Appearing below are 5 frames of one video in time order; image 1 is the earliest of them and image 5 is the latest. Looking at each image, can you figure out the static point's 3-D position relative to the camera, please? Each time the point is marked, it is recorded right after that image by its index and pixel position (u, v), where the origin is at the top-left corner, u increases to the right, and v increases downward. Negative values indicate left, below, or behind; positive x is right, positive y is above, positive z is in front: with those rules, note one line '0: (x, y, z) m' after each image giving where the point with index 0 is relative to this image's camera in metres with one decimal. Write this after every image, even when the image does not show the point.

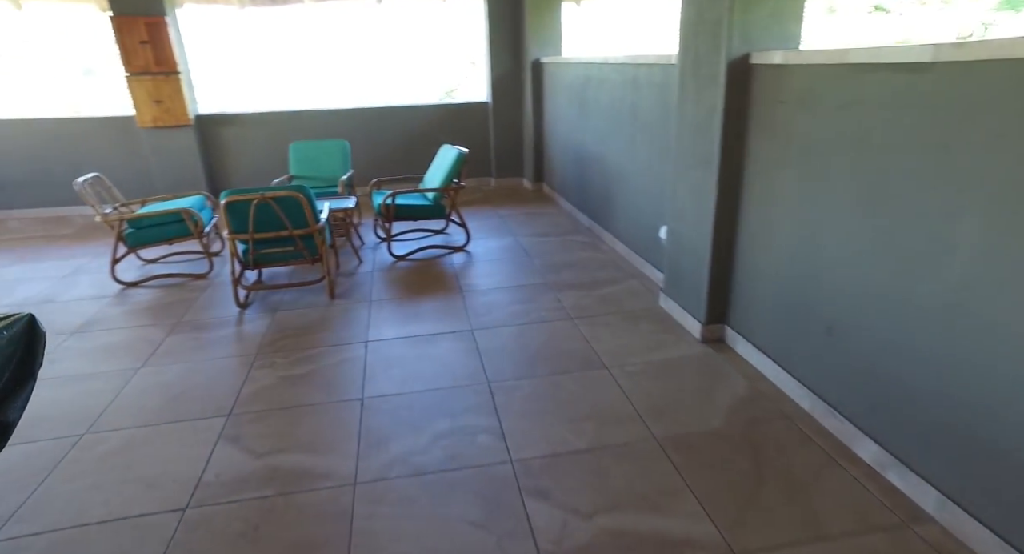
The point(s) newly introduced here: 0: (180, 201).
0: (-2.2, +0.5, +3.9) m
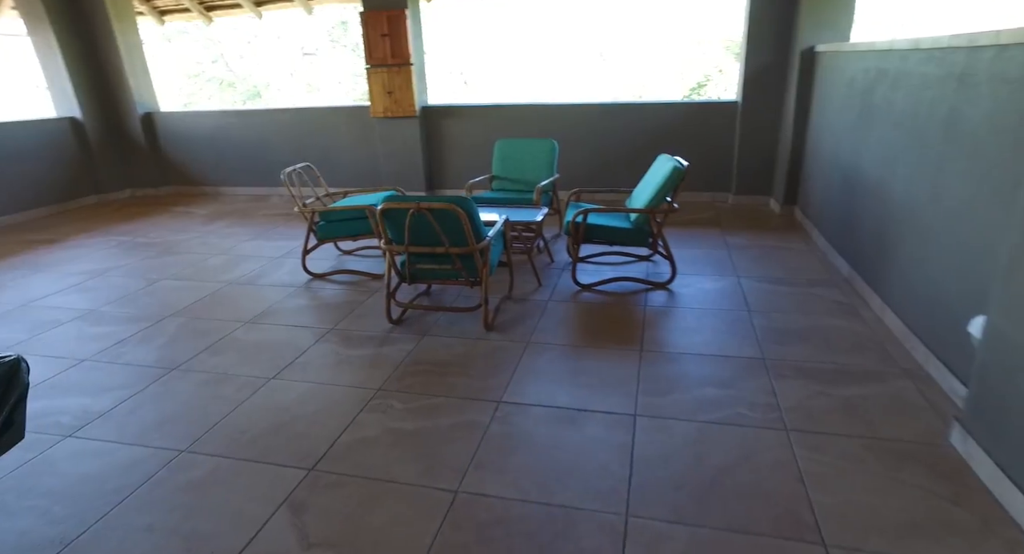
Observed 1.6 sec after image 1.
0: (-0.9, +0.5, +3.8) m
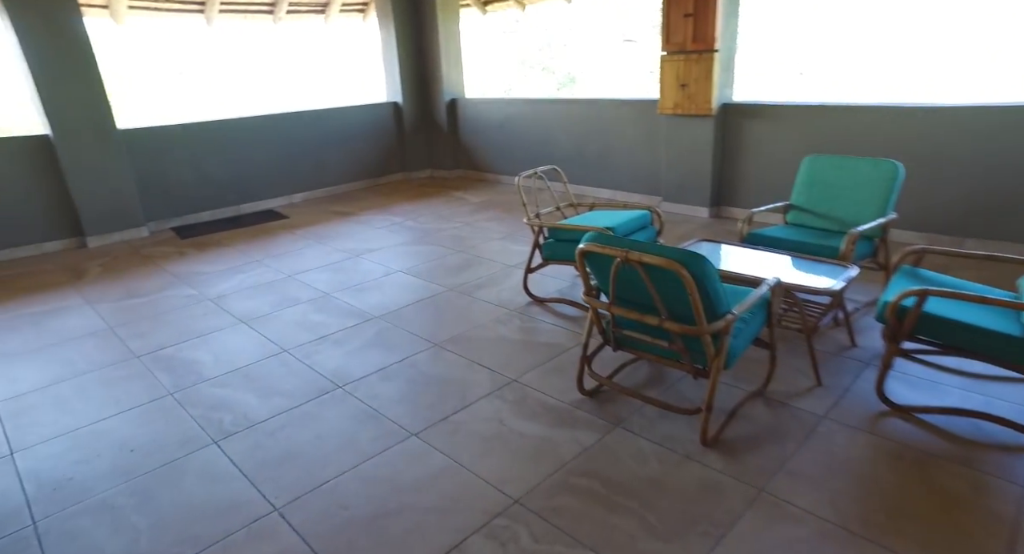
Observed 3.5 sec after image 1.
0: (+0.5, +0.3, +3.1) m
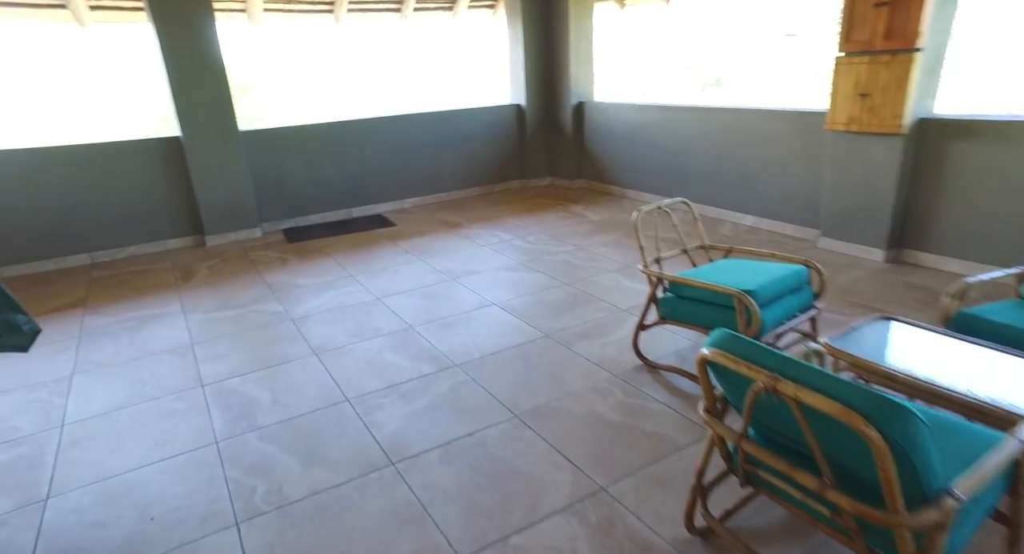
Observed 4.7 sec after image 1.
0: (+1.0, 0.0, +2.4) m
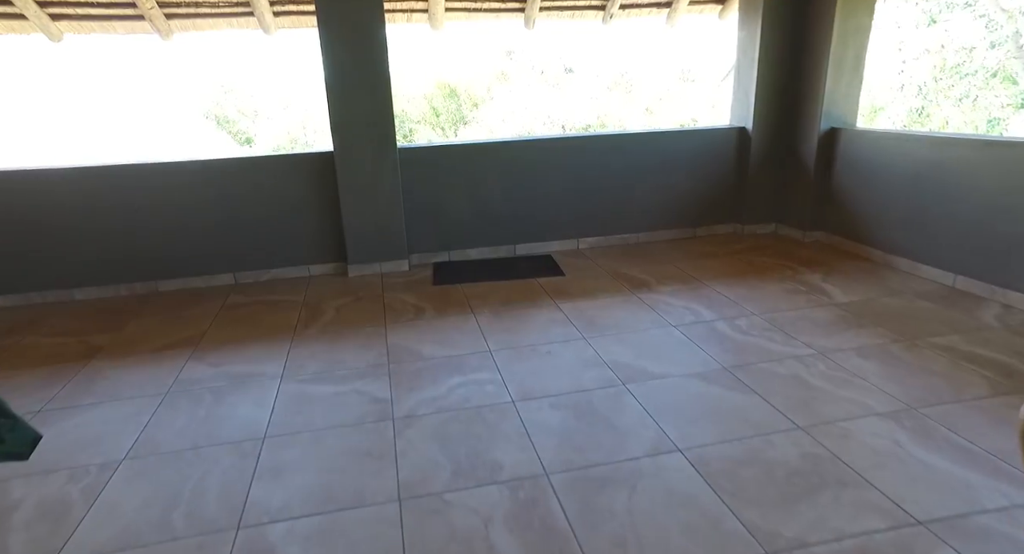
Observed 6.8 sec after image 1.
0: (+1.4, -0.6, +0.9) m
